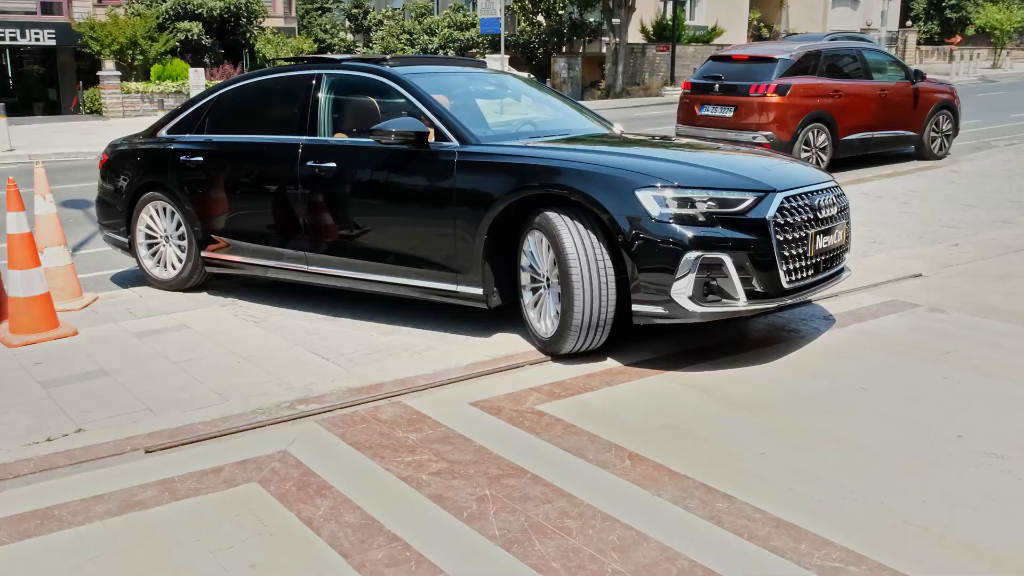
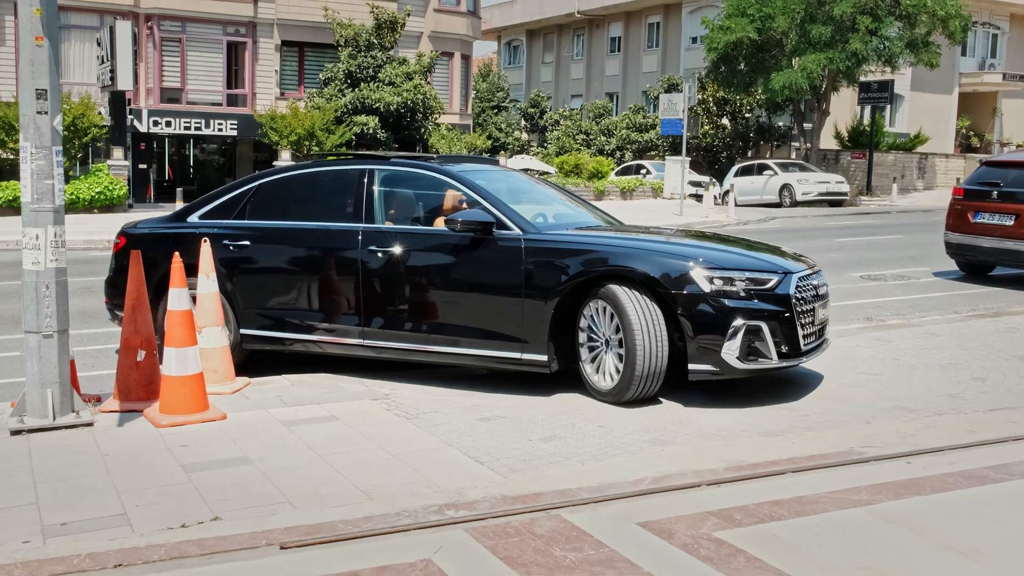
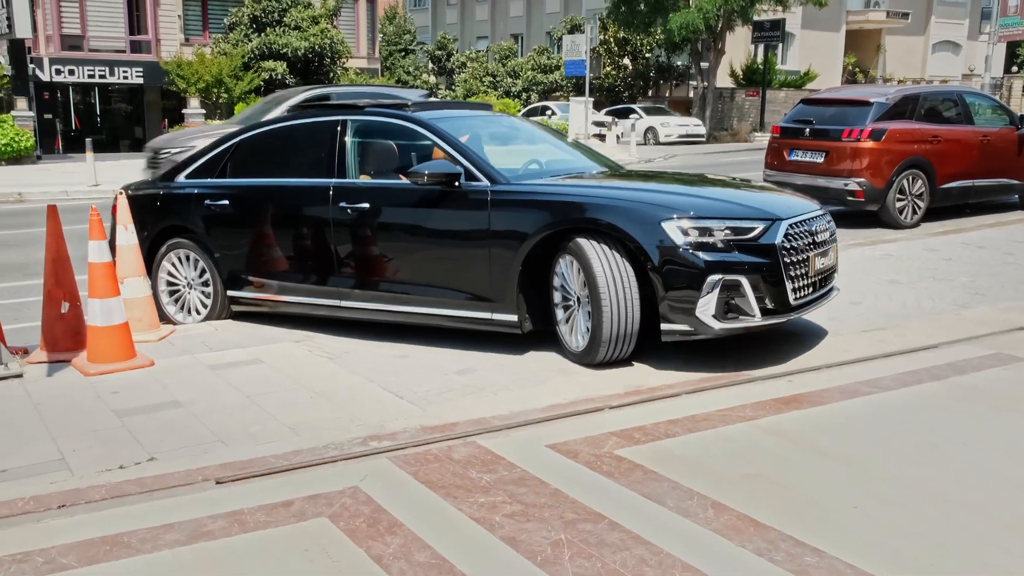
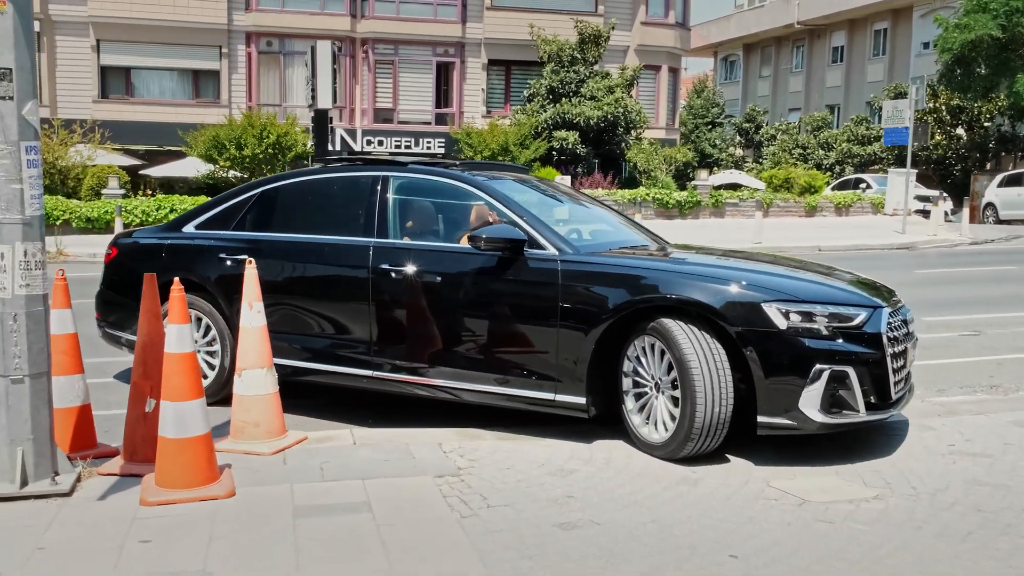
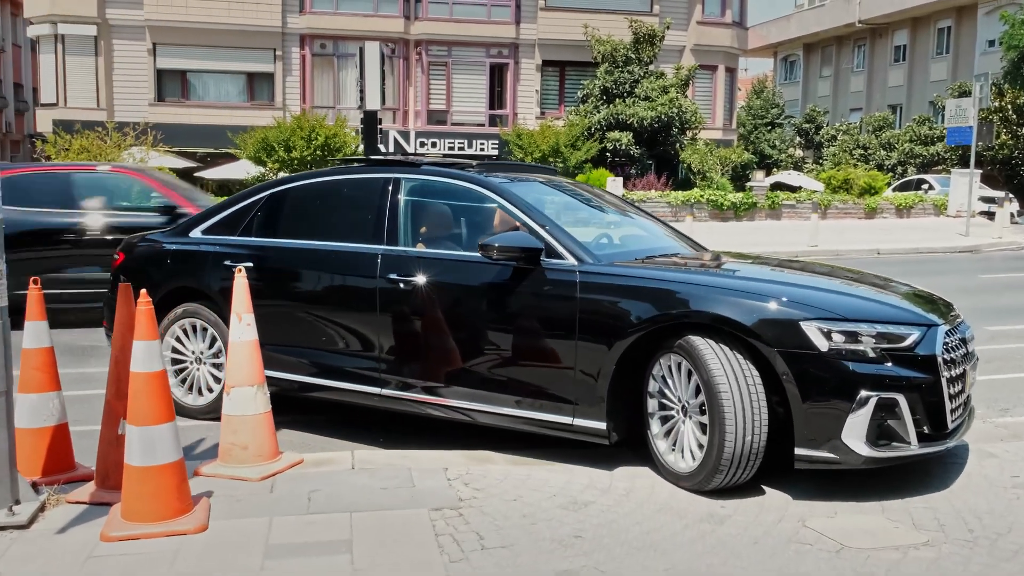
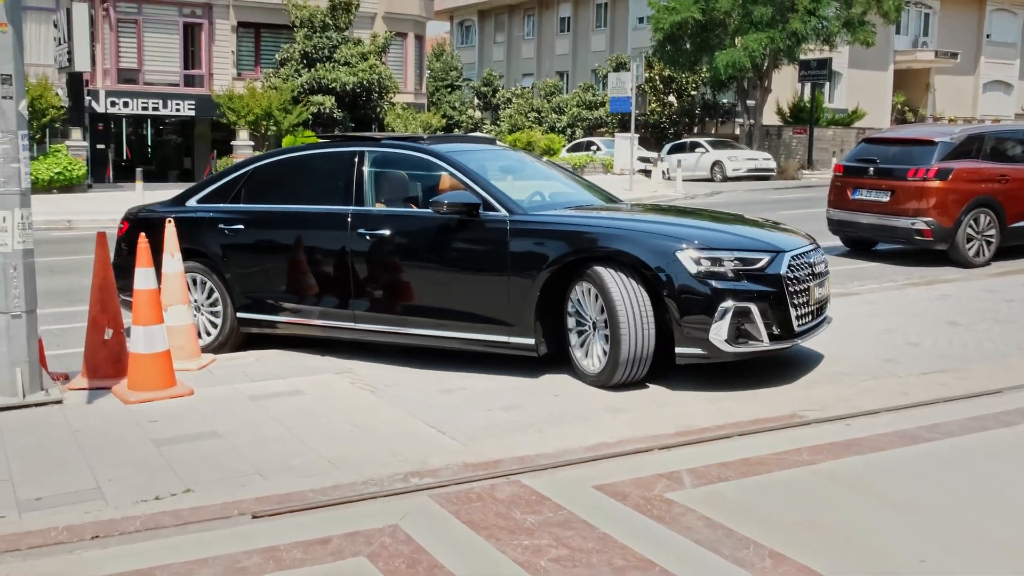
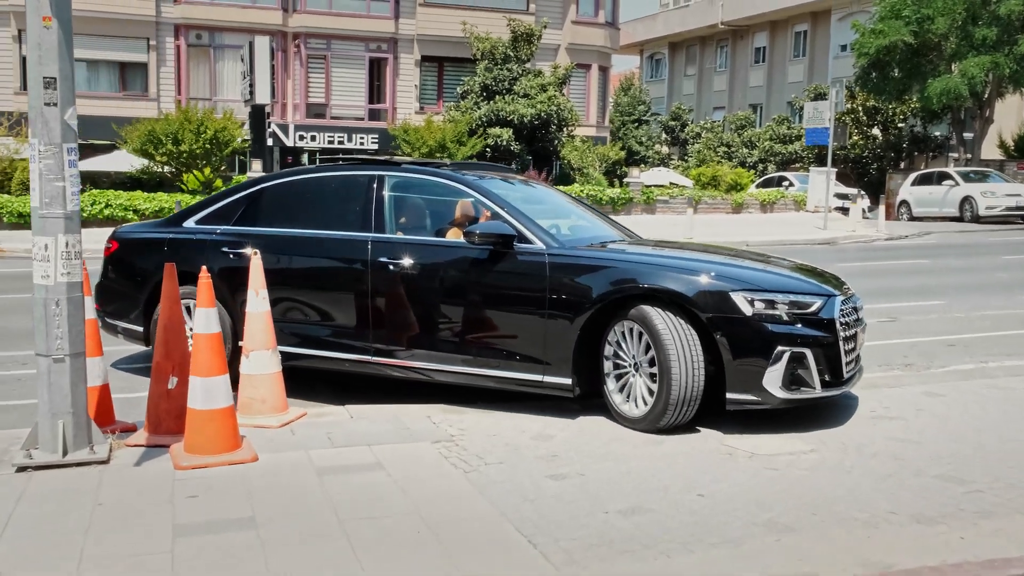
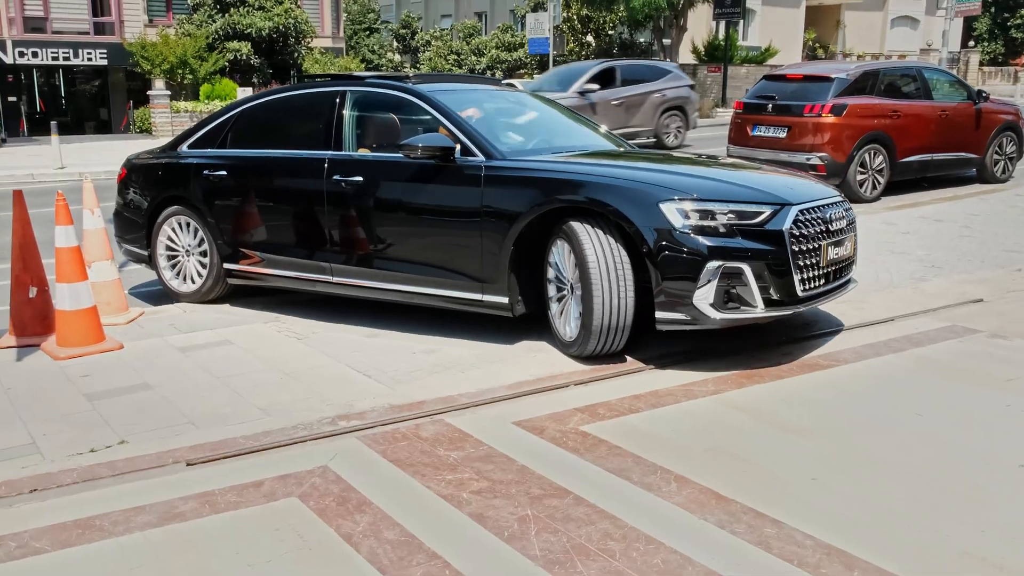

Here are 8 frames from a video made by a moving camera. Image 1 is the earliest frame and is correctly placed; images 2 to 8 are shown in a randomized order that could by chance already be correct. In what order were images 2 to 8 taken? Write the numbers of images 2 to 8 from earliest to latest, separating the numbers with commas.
8, 3, 6, 2, 7, 4, 5
